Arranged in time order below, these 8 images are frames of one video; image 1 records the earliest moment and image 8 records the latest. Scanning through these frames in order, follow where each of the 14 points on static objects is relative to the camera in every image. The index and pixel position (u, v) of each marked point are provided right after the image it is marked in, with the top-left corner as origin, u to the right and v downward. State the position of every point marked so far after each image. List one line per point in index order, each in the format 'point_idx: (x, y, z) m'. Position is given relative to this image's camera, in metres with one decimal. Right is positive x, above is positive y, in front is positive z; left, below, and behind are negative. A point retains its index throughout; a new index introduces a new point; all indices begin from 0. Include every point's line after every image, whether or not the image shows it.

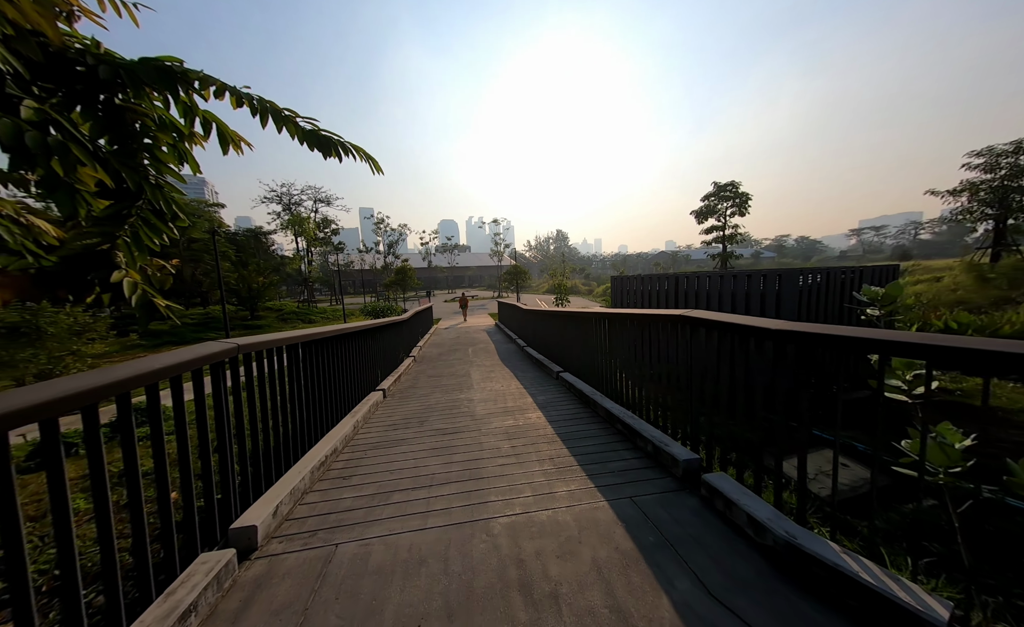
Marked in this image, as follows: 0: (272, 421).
0: (-1.5, -0.7, +2.0) m
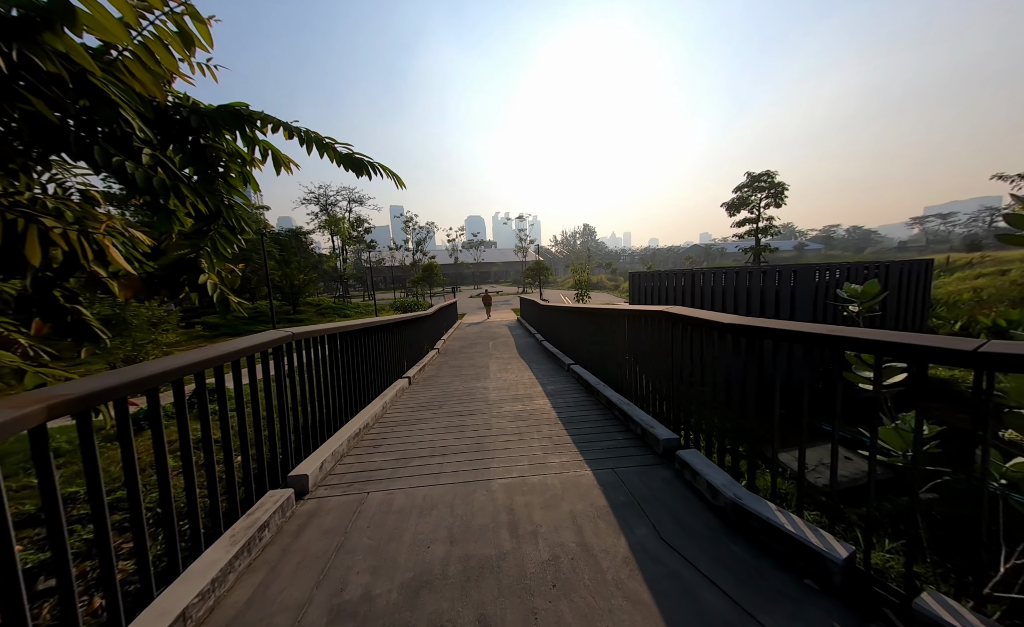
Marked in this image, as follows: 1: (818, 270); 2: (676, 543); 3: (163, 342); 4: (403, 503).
0: (-1.5, -0.6, +2.5) m
1: (+4.0, +0.6, +4.5) m
2: (+0.7, -1.0, +1.4) m
3: (-6.4, -0.5, +6.0) m
4: (-0.6, -1.0, +1.8) m
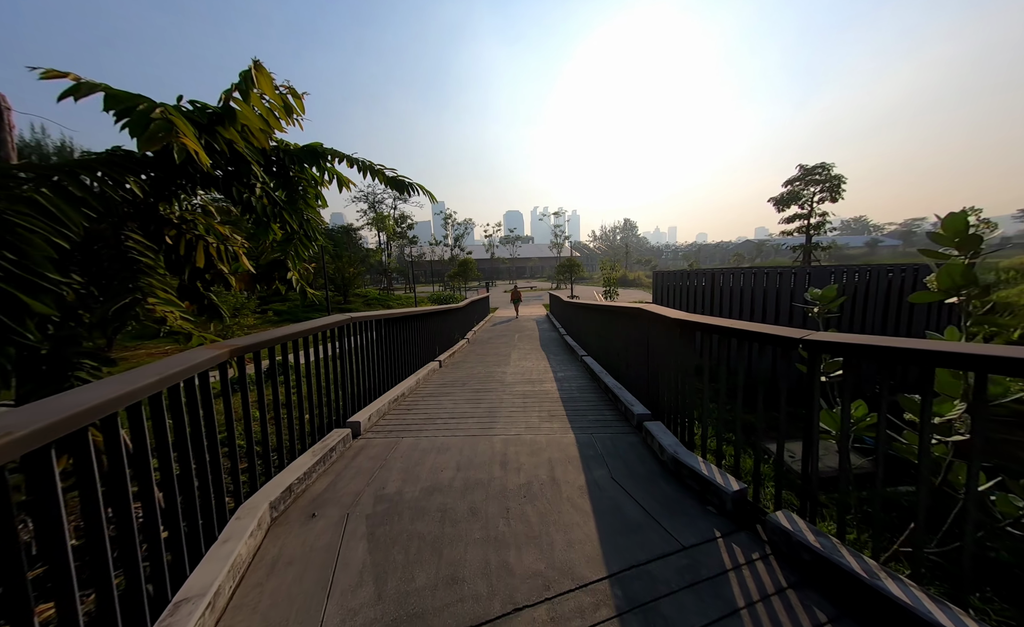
0: (-1.4, -0.5, +3.2) m
1: (+4.3, +0.6, +4.5) m
2: (+0.6, -1.0, +1.9) m
3: (-5.9, -0.2, +7.2) m
4: (-0.6, -1.0, +2.4) m
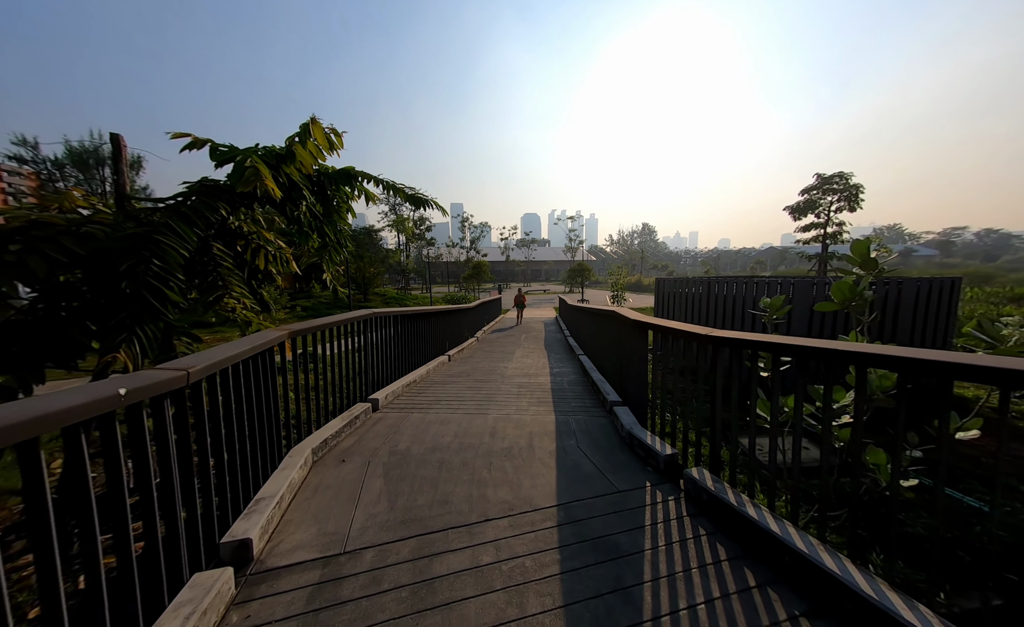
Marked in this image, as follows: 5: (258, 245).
0: (-1.5, -0.5, +3.7) m
1: (+4.4, +0.4, +4.8) m
2: (+0.5, -1.0, +2.4) m
3: (-5.7, -0.1, +8.0) m
4: (-0.7, -0.9, +2.9) m
5: (-2.1, +0.6, +2.7) m
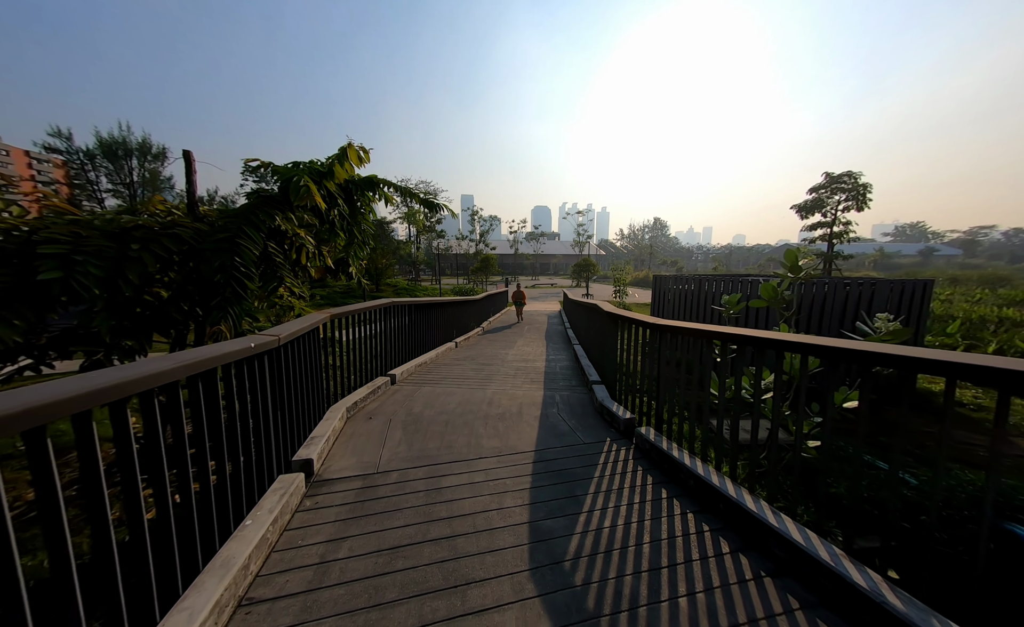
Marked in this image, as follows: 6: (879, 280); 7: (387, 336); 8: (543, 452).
0: (-1.5, -0.4, +4.3) m
1: (+4.4, +0.5, +5.2) m
2: (+0.5, -0.9, +2.9) m
3: (-5.6, +0.2, +8.6) m
4: (-0.8, -0.8, +3.5) m
5: (-2.1, +0.7, +3.3) m
6: (+5.9, +0.5, +5.2) m
7: (-1.5, -0.3, +4.0) m
8: (+0.2, -1.0, +2.3) m
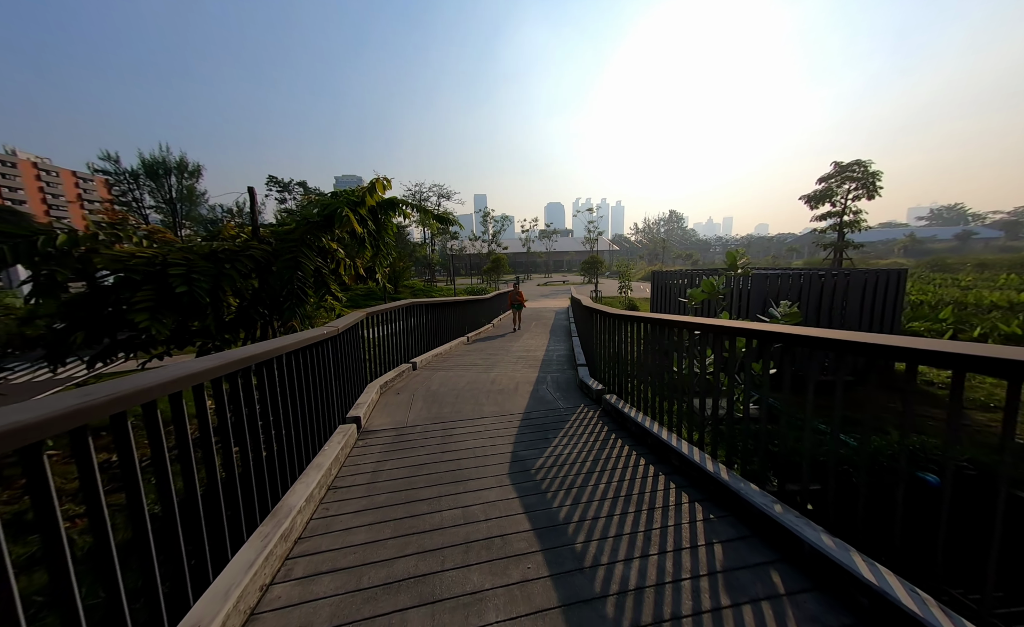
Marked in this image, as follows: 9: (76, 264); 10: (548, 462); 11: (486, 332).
0: (-1.5, -0.3, +5.1) m
1: (+4.4, +0.6, +5.7) m
2: (+0.4, -0.8, +3.6) m
3: (-5.4, +0.2, +9.6) m
4: (-0.8, -0.8, +4.3) m
5: (-2.2, +0.7, +4.1) m
6: (+5.9, +0.7, +5.7) m
7: (-1.5, -0.2, +4.8) m
8: (+0.2, -0.9, +3.0) m
9: (-3.9, +0.5, +2.9) m
10: (+0.2, -1.0, +2.2) m
11: (-0.7, -0.5, +8.3) m
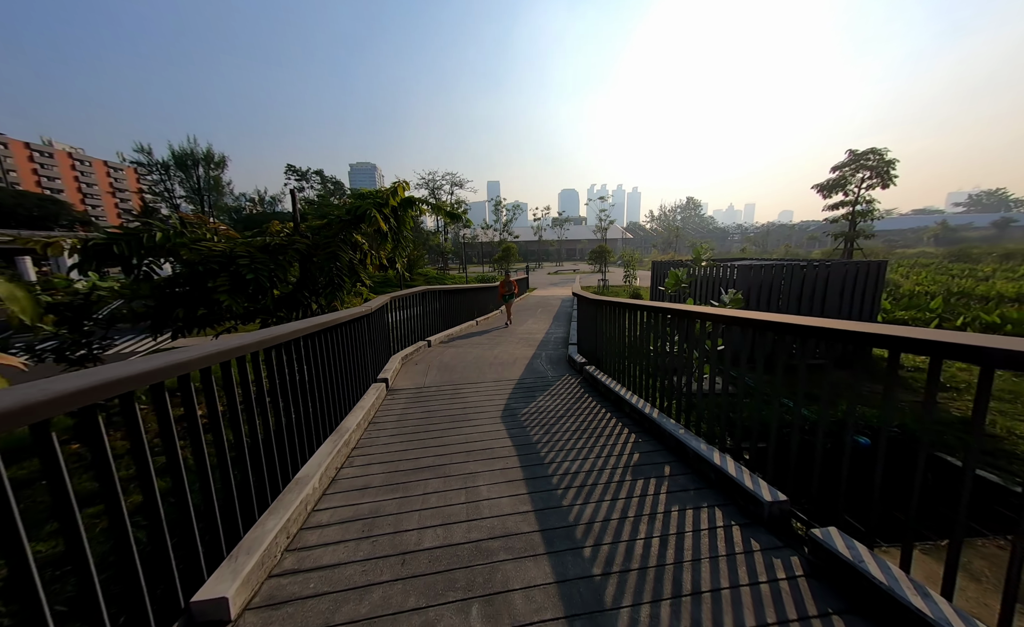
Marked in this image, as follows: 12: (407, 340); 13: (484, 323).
0: (-1.4, -0.1, +5.8) m
1: (+4.5, +0.9, +6.2) m
2: (+0.4, -0.7, +4.3) m
3: (-5.2, +0.7, +10.4) m
4: (-0.8, -0.6, +5.0) m
5: (-2.2, +0.9, +4.8) m
6: (+6.0, +0.9, +6.1) m
7: (-1.5, 0.0, +5.5) m
8: (+0.1, -0.7, +3.7) m
9: (-3.9, +0.7, +3.7) m
10: (+0.2, -0.9, +2.9) m
11: (-0.5, -0.1, +9.0) m
12: (-1.6, -0.4, +4.9) m
13: (-0.7, -0.2, +8.1) m
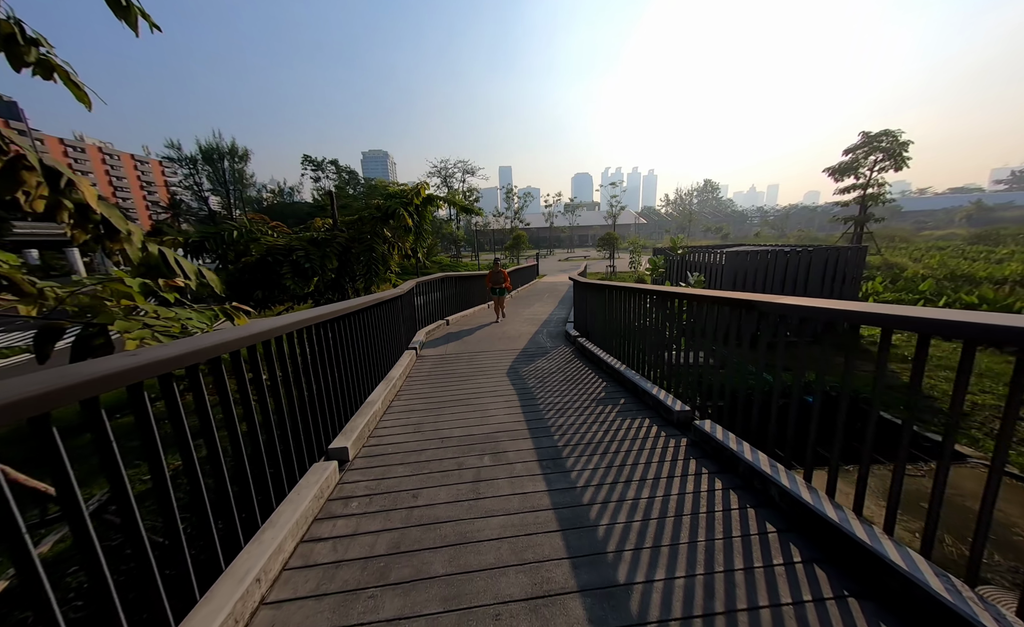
0: (-1.3, +0.3, +6.6) m
1: (+4.7, +1.2, +6.8) m
2: (+0.5, -0.4, +5.0) m
3: (-4.9, +1.2, +11.4) m
4: (-0.6, -0.3, +5.8) m
5: (-2.1, +1.2, +5.6) m
6: (+6.2, +1.3, +6.6) m
7: (-1.3, +0.3, +6.3) m
8: (+0.2, -0.5, +4.5) m
9: (-3.8, +0.9, +4.6) m
10: (+0.2, -0.6, +3.7) m
11: (-0.2, +0.4, +9.8) m
12: (-1.5, -0.1, +5.7) m
13: (-0.5, +0.2, +8.9) m
